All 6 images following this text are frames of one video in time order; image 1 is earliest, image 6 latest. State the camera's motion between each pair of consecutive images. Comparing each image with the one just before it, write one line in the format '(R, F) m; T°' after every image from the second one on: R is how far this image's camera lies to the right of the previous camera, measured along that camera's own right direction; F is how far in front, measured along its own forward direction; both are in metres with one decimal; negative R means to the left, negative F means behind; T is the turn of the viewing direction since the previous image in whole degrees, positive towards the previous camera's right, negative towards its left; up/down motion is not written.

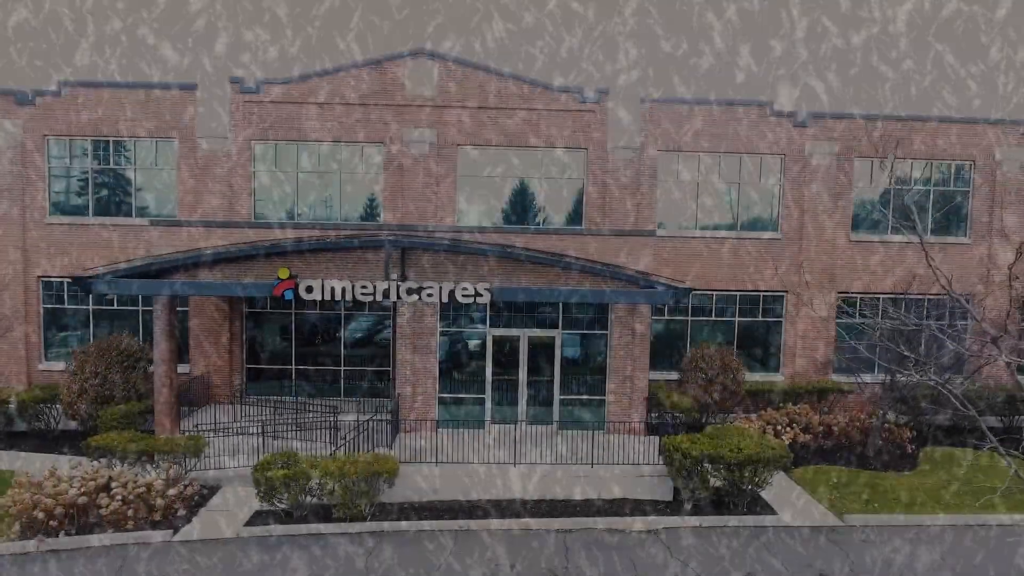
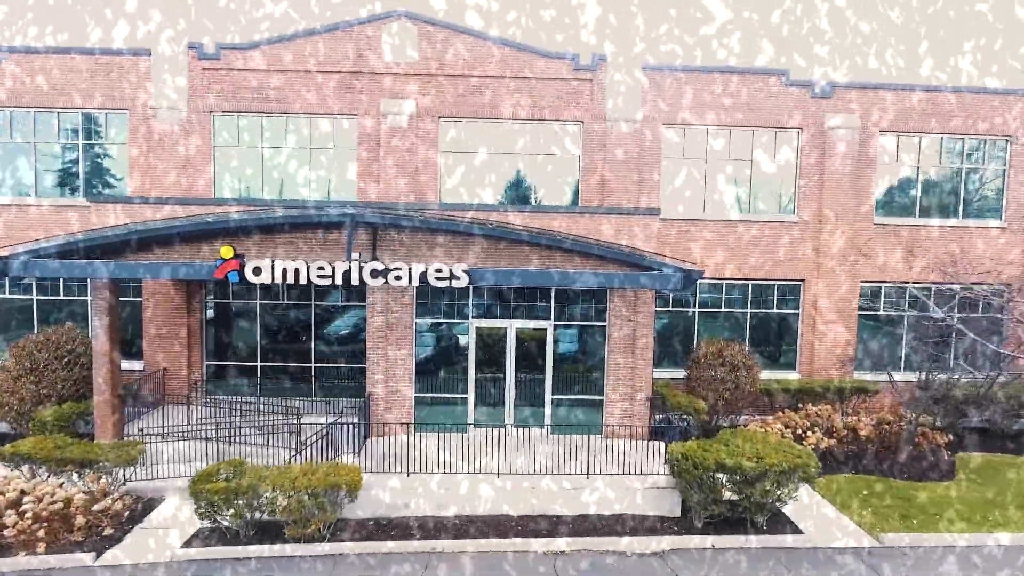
(+0.2, +1.7) m; 0°
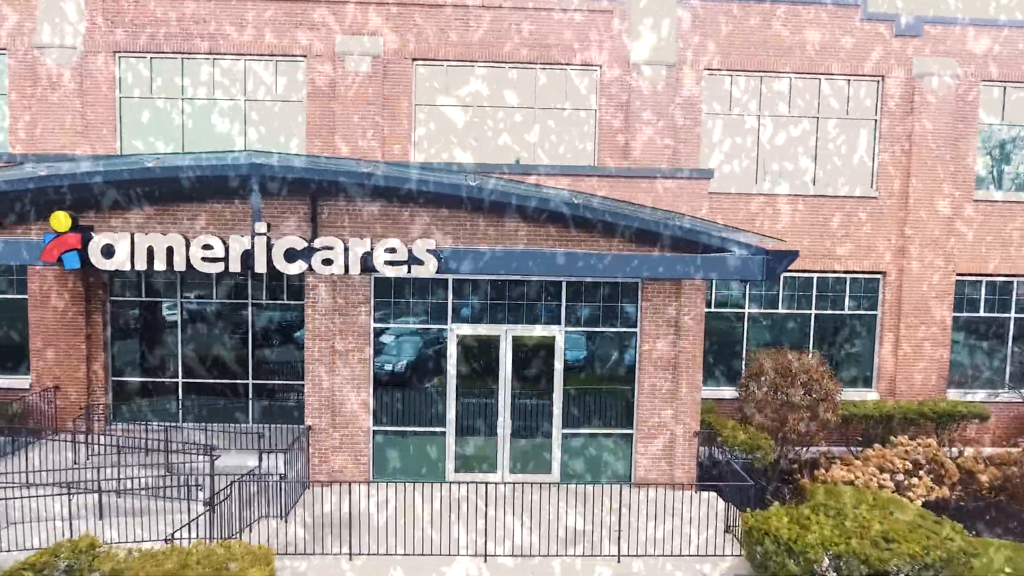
(+0.1, +3.7) m; 0°
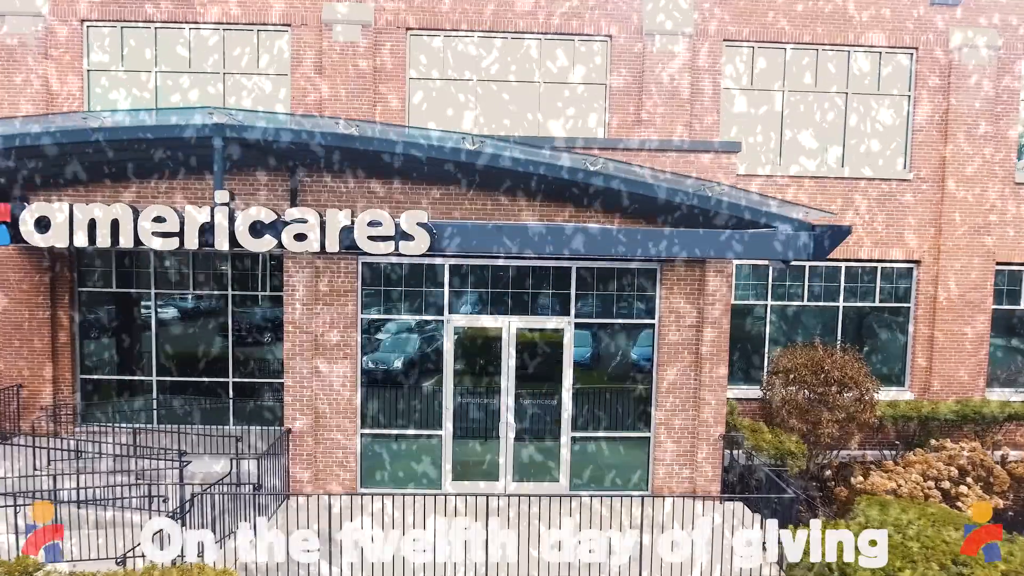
(0.0, +1.0) m; 0°
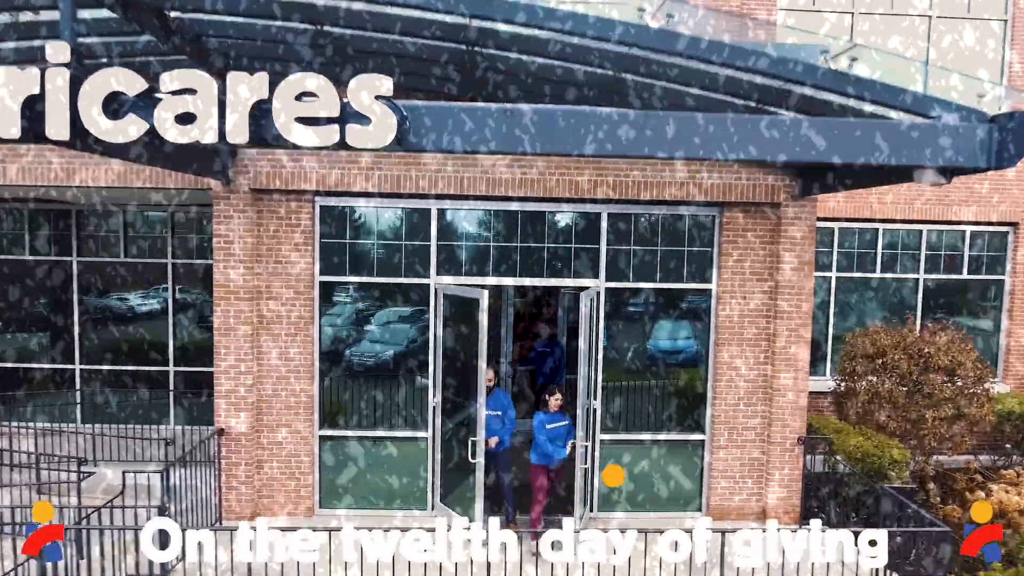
(-0.1, +2.2) m; 0°
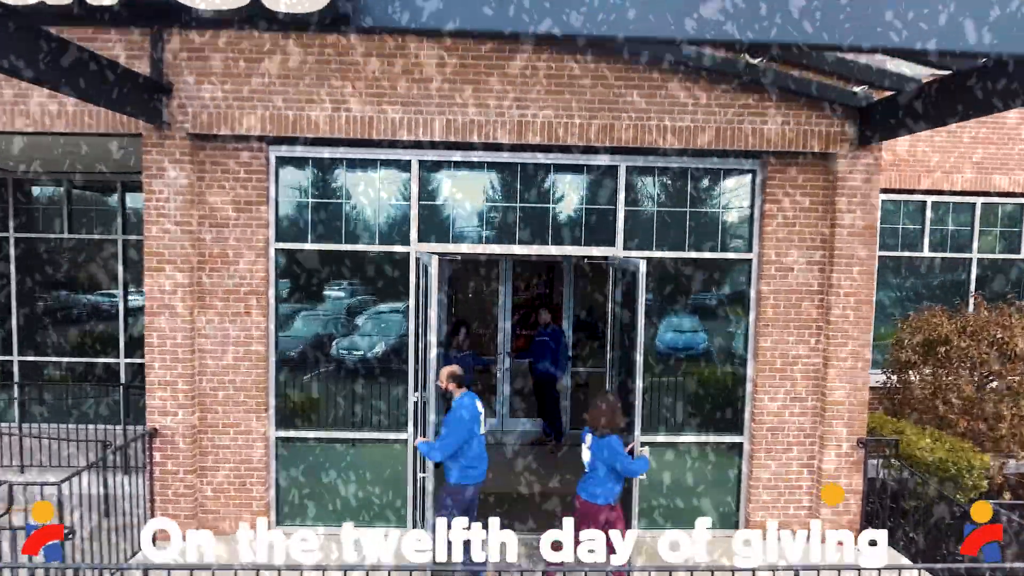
(0.0, +1.1) m; 0°
